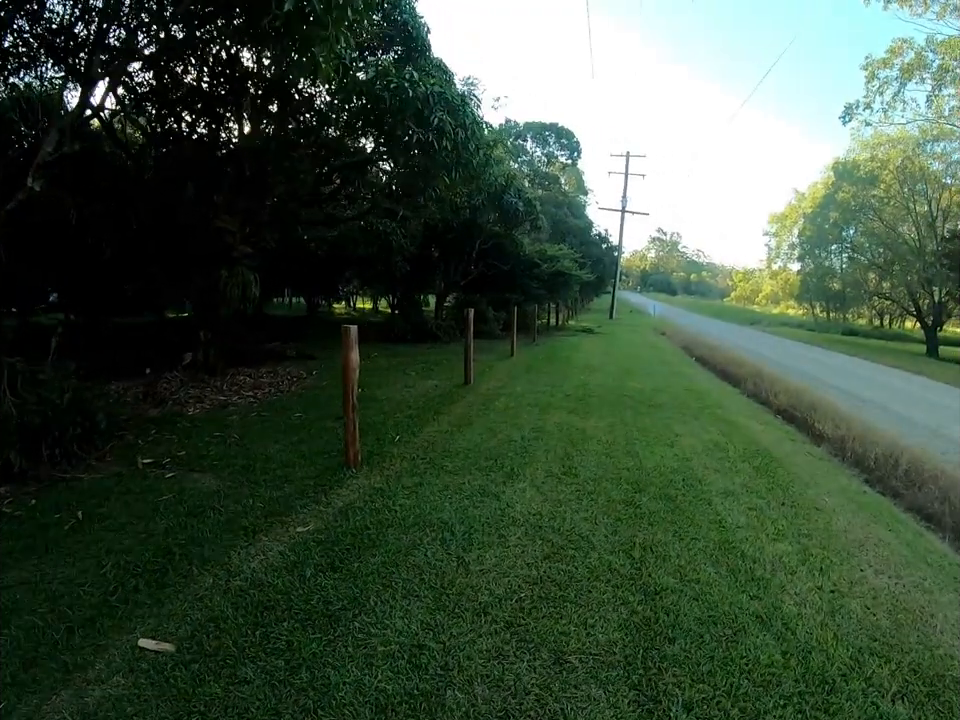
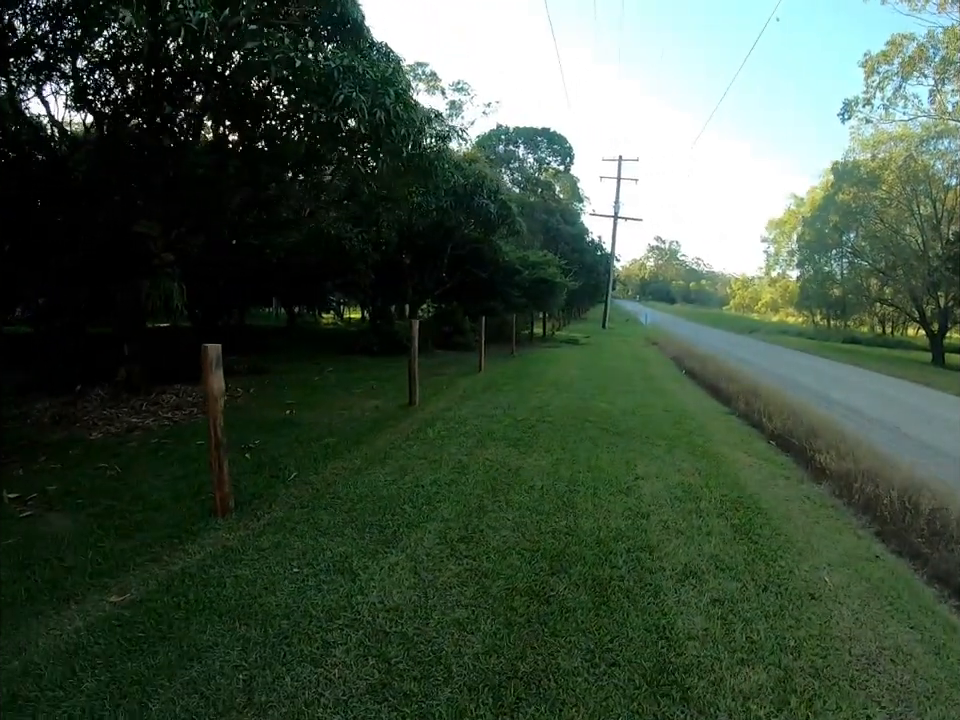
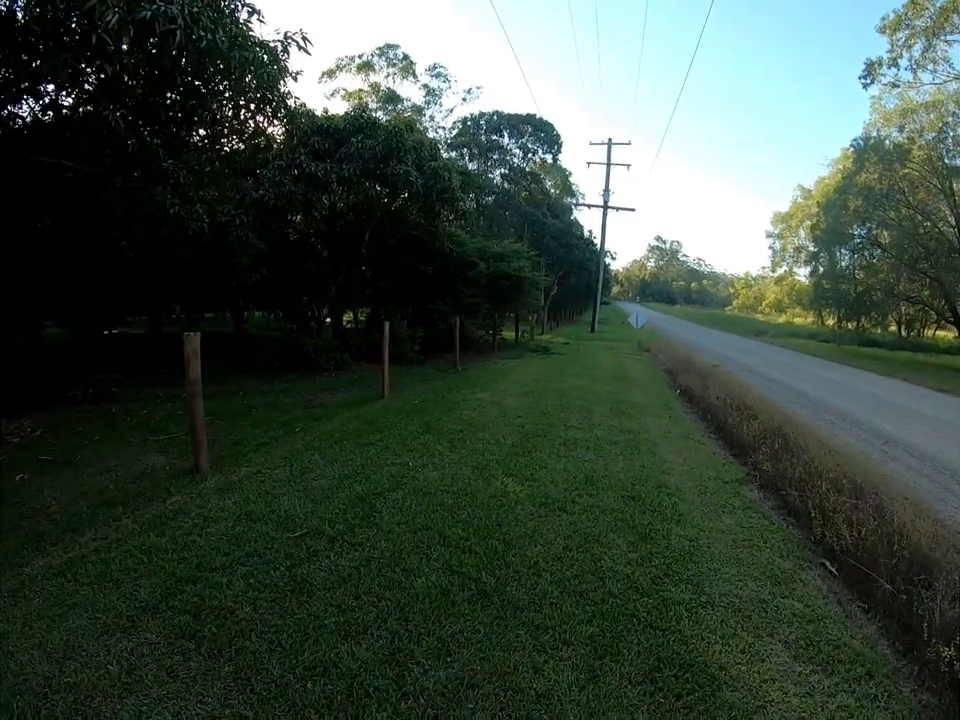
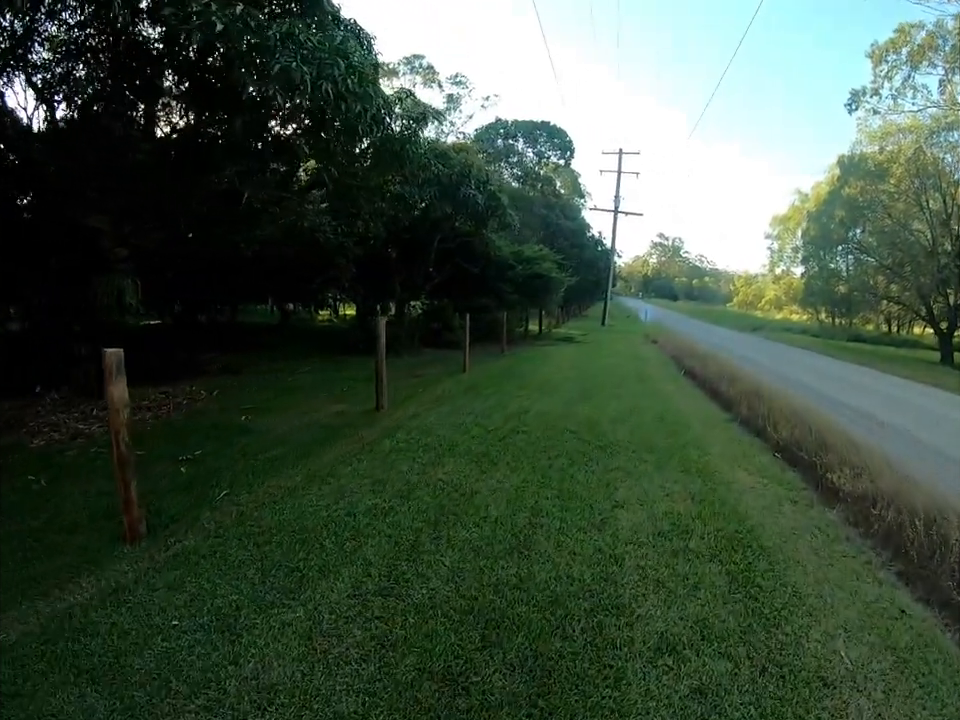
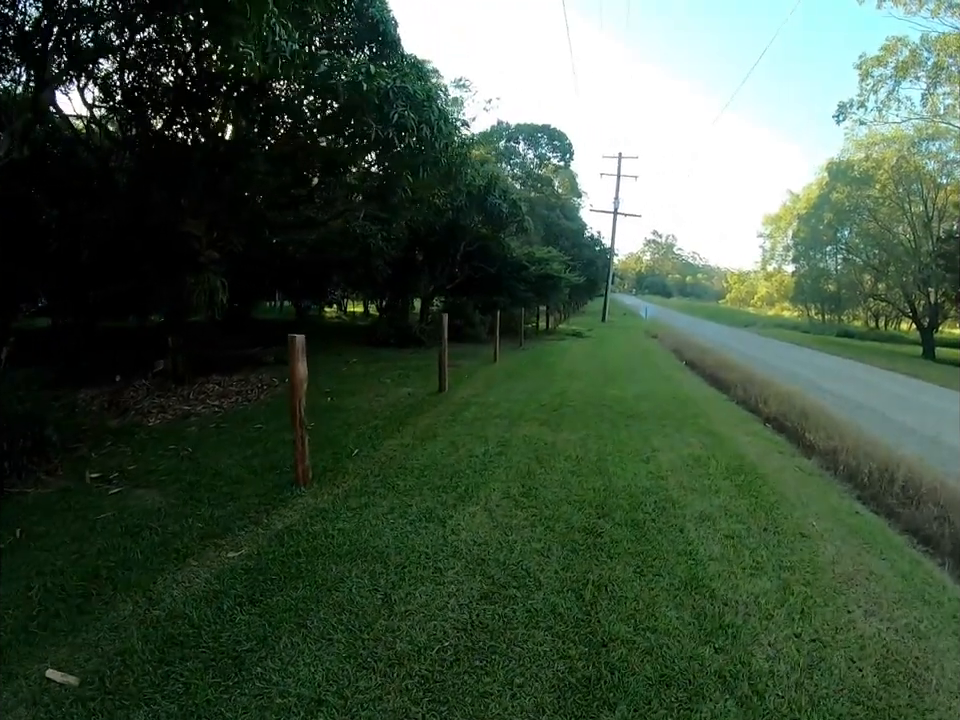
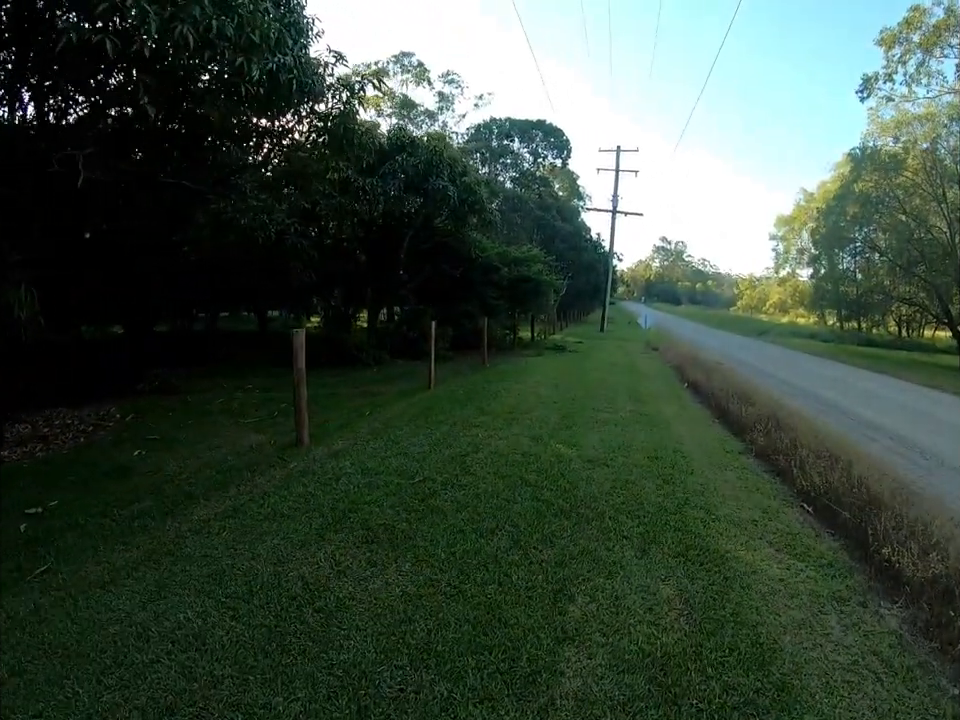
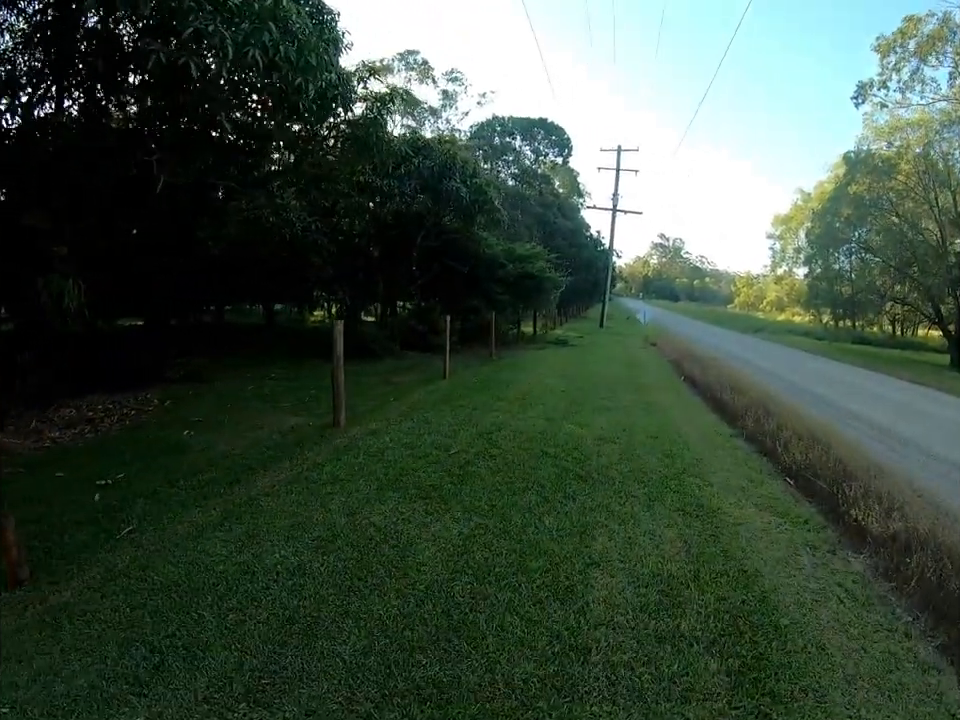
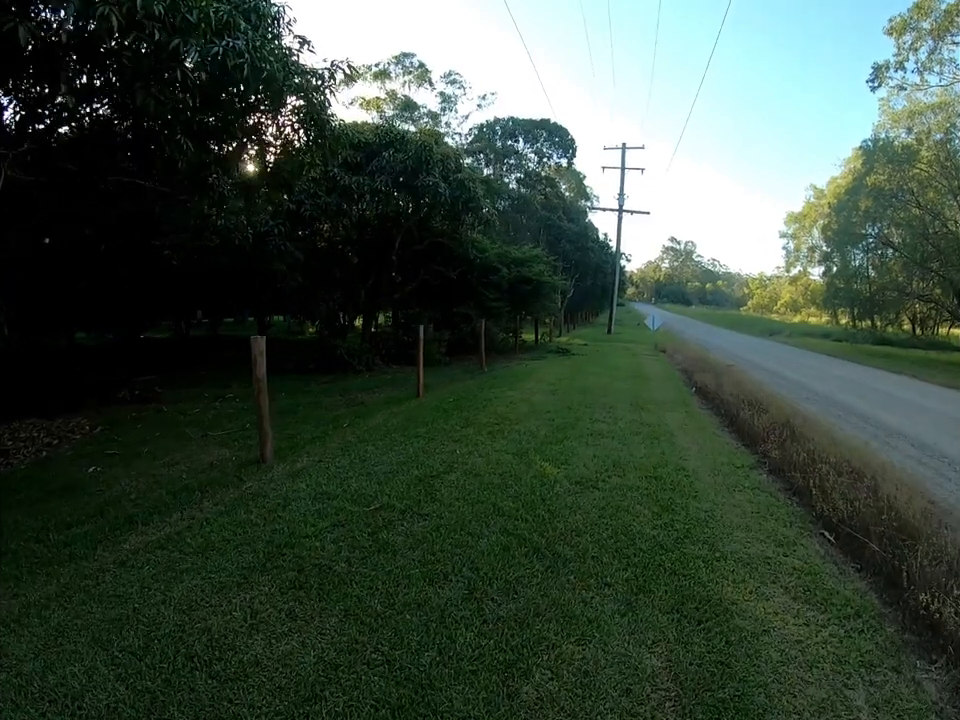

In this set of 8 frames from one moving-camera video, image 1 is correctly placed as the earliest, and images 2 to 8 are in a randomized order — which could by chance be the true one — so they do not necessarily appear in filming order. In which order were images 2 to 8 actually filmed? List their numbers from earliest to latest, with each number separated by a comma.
5, 2, 4, 7, 6, 8, 3
